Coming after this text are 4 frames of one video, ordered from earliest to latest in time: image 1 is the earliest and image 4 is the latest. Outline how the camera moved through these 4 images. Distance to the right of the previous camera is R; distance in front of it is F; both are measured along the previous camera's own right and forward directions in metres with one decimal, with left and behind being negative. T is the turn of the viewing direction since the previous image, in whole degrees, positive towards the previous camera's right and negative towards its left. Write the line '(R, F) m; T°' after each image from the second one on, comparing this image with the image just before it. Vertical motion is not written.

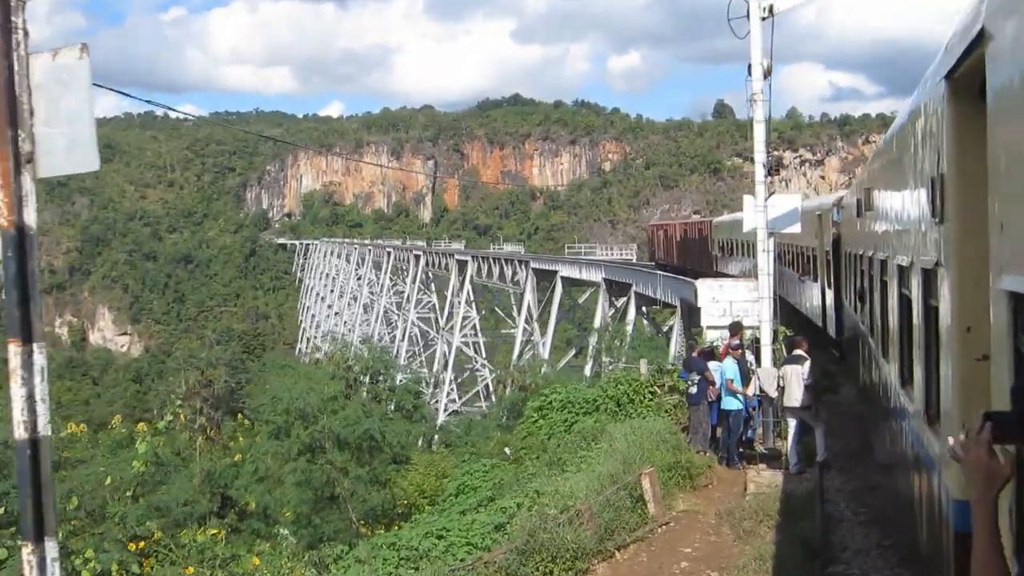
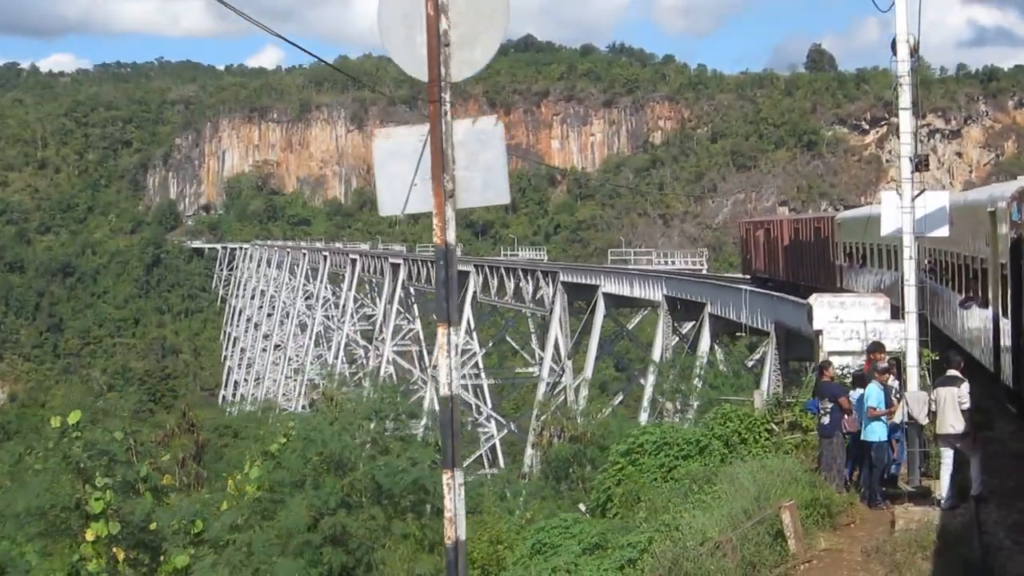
(-0.1, +0.1) m; -4°
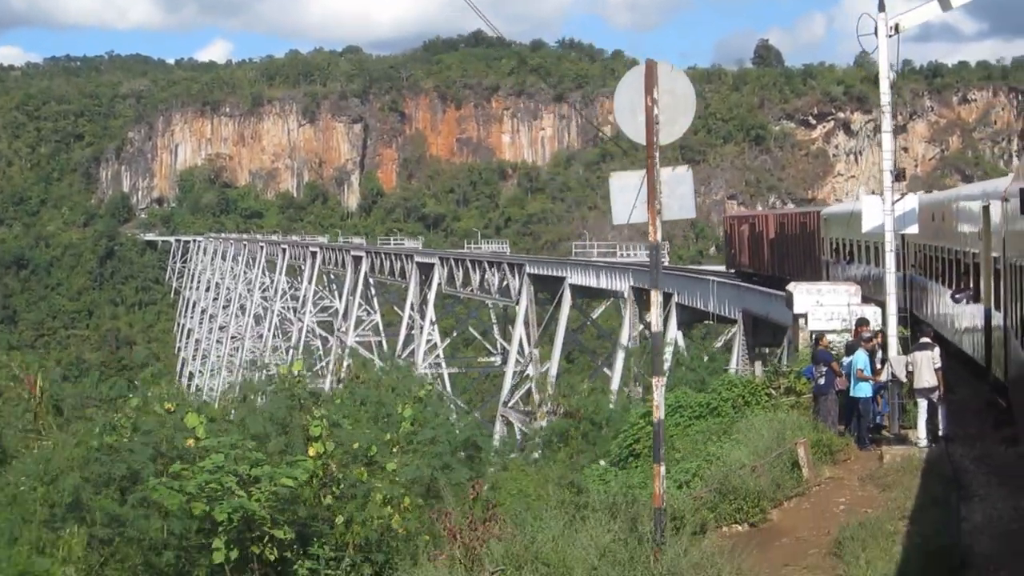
(-0.3, -0.7) m; +2°
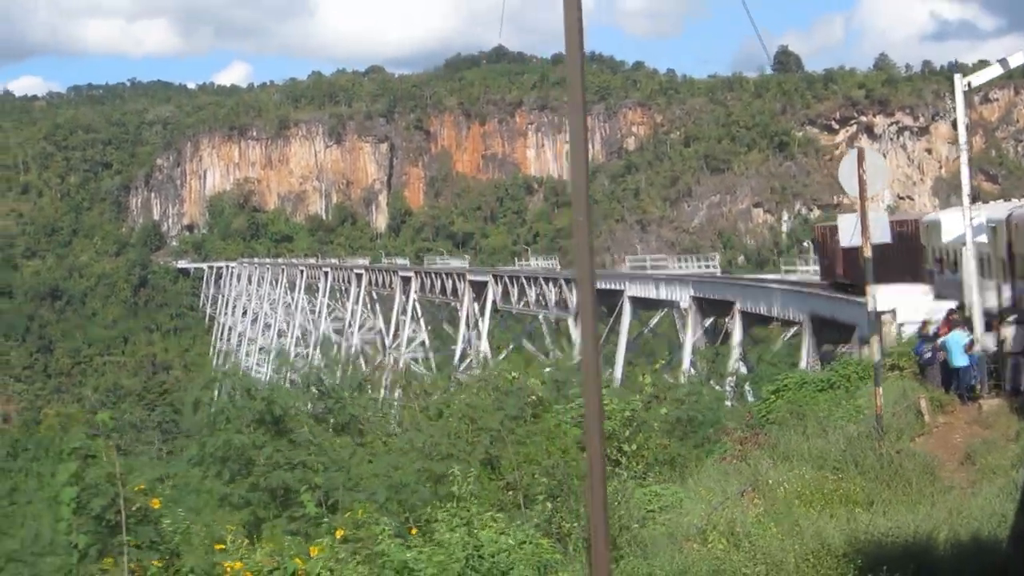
(-0.6, -1.2) m; -1°
